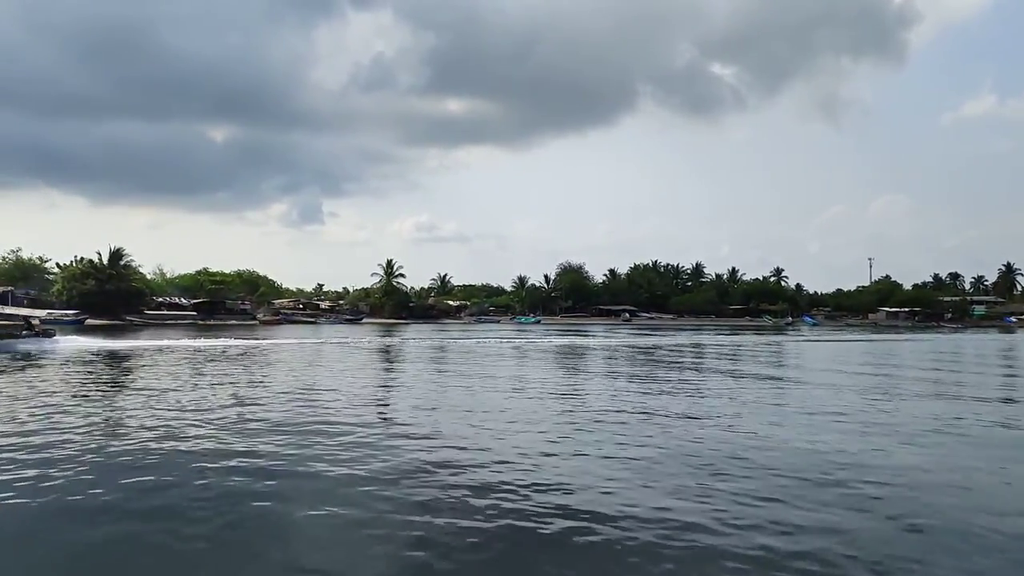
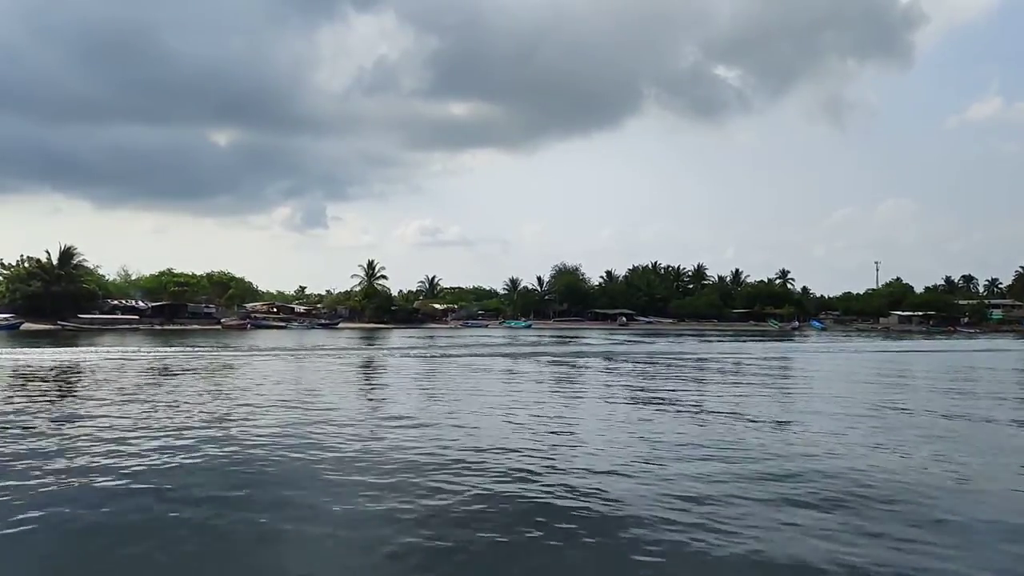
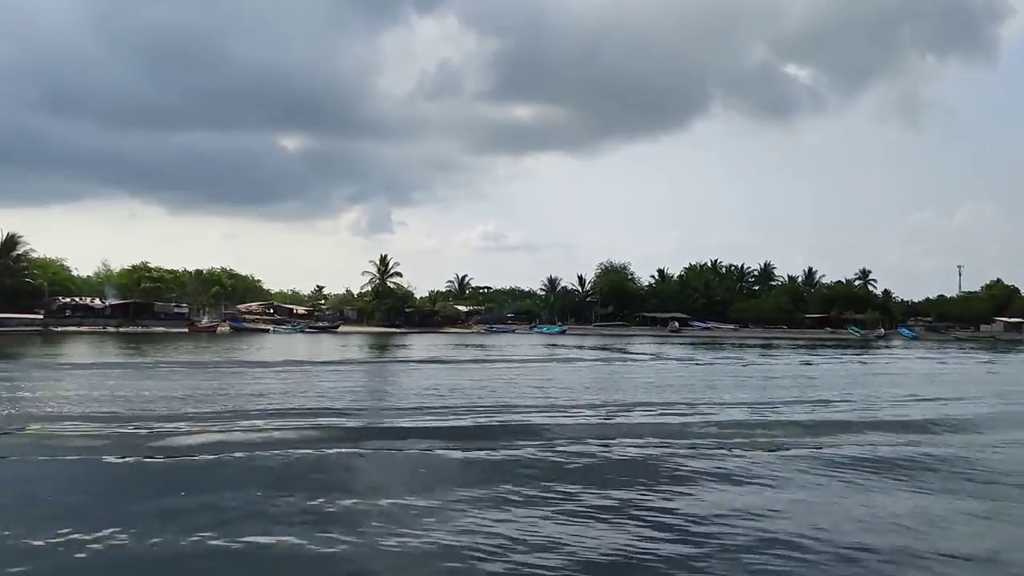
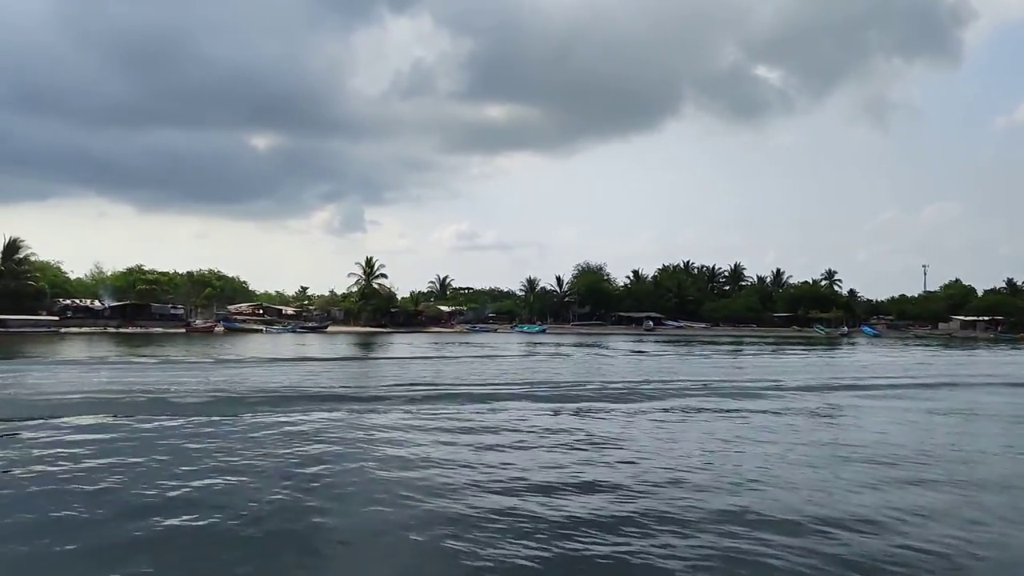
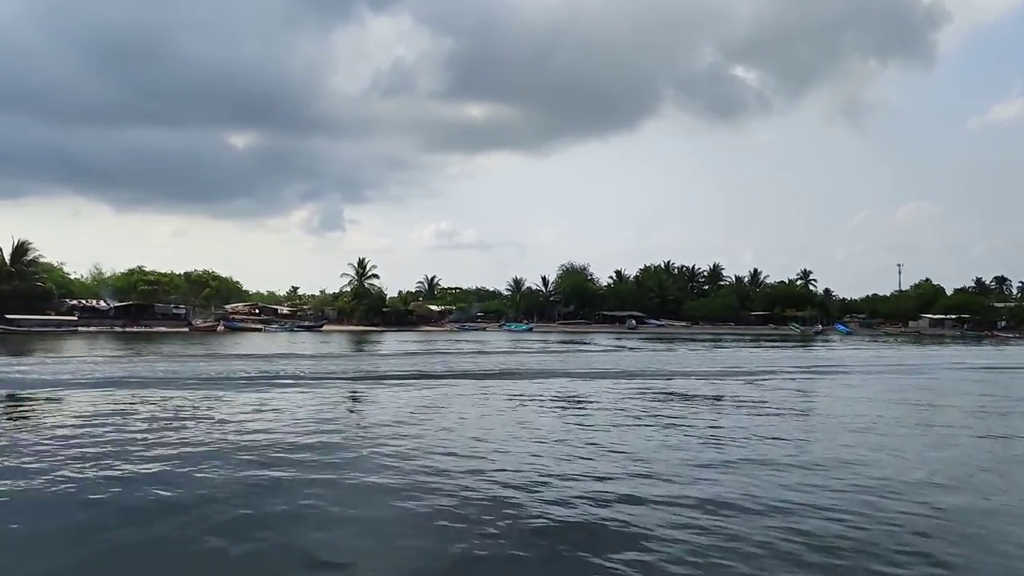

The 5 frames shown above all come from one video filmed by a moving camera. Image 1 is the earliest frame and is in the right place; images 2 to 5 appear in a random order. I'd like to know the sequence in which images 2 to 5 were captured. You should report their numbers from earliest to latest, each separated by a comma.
2, 5, 4, 3
